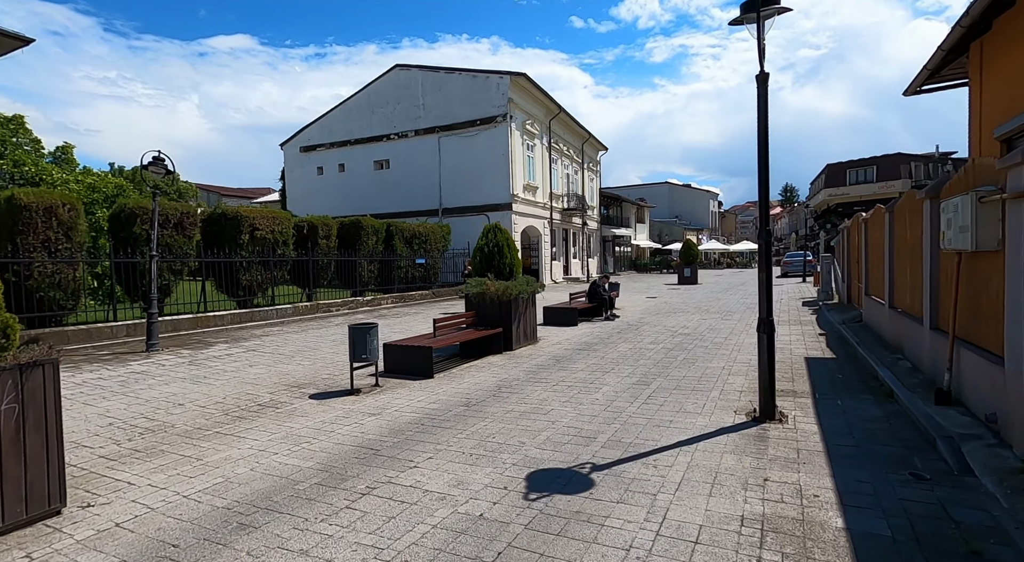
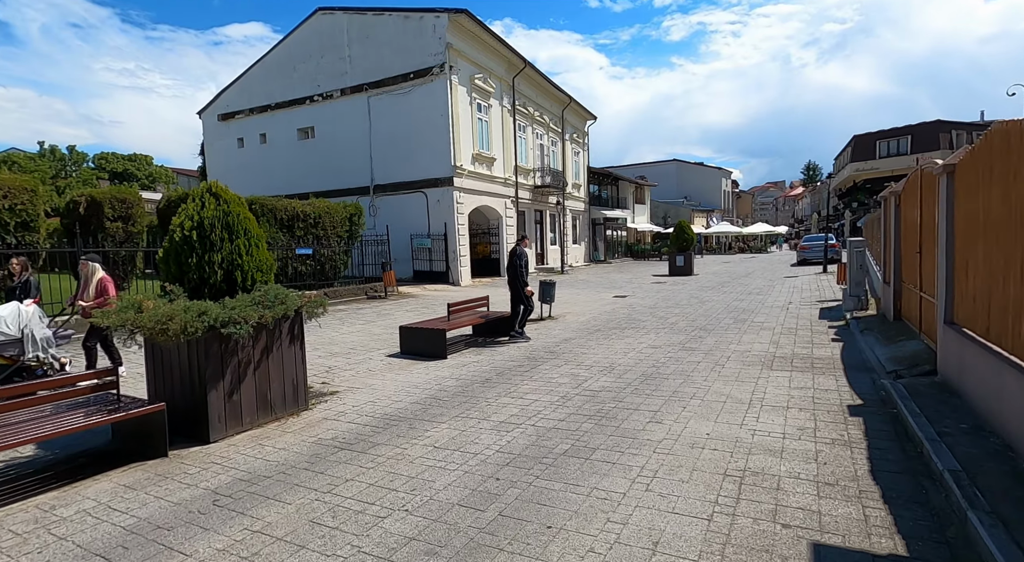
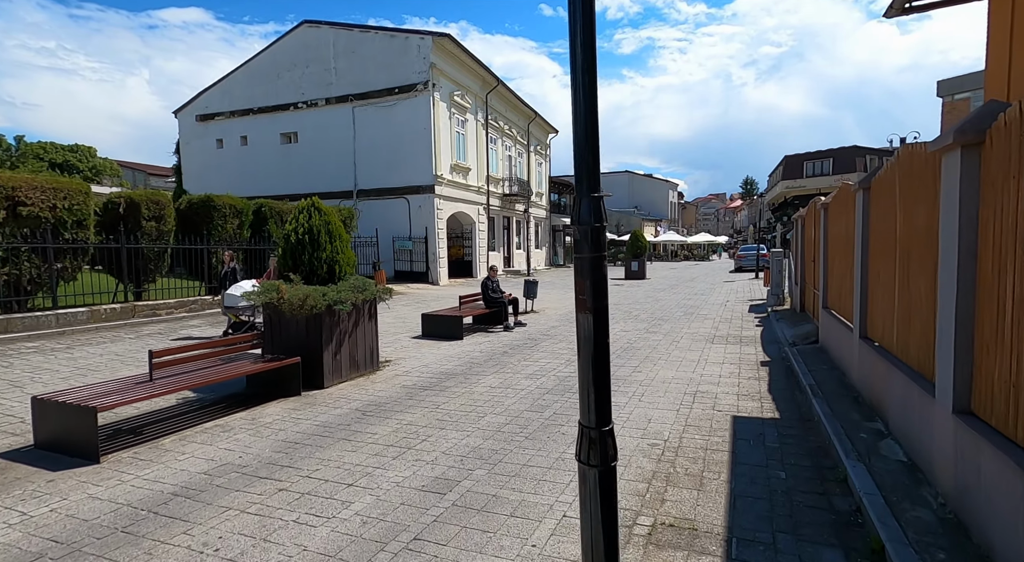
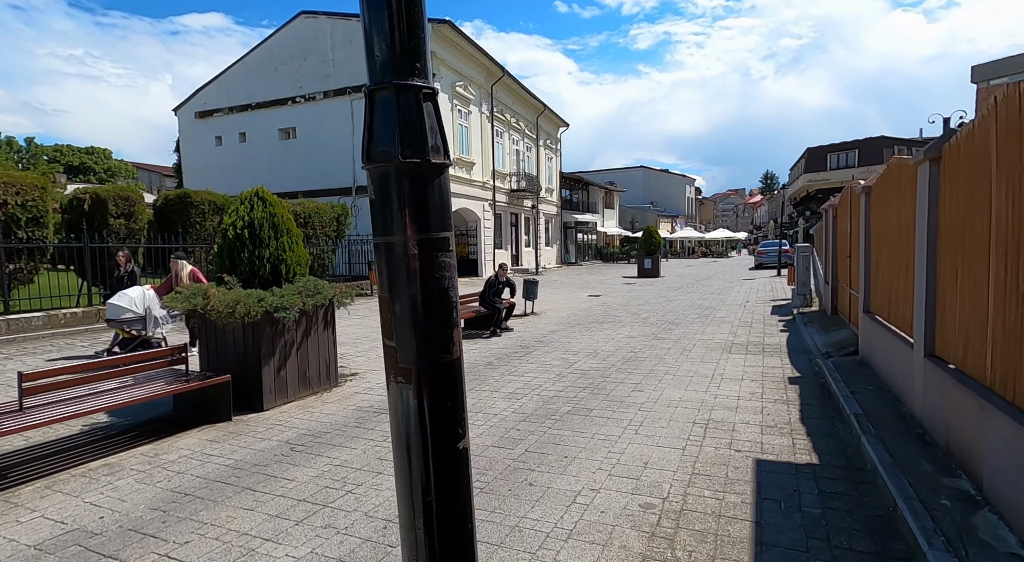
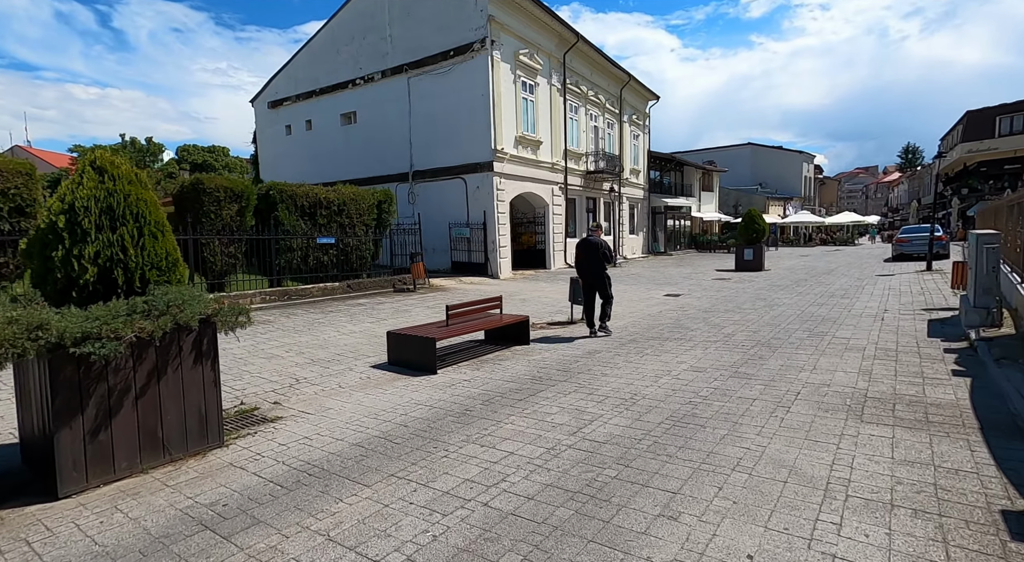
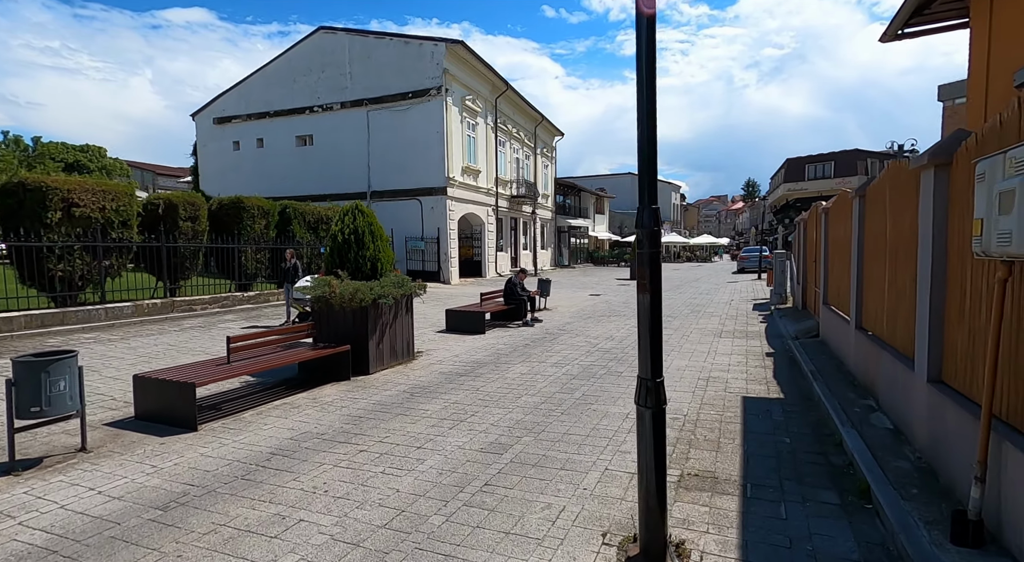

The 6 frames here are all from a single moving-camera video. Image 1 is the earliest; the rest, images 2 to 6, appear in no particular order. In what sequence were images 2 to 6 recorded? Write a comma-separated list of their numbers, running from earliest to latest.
6, 3, 4, 2, 5
